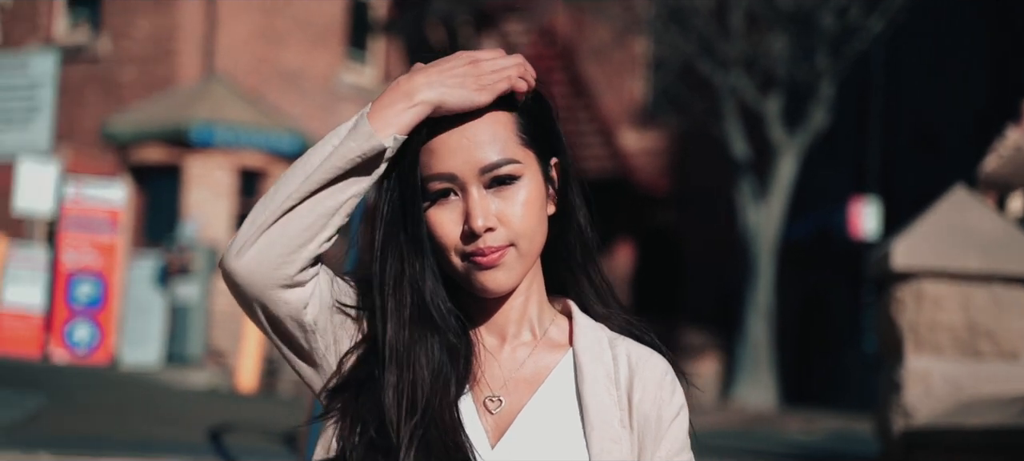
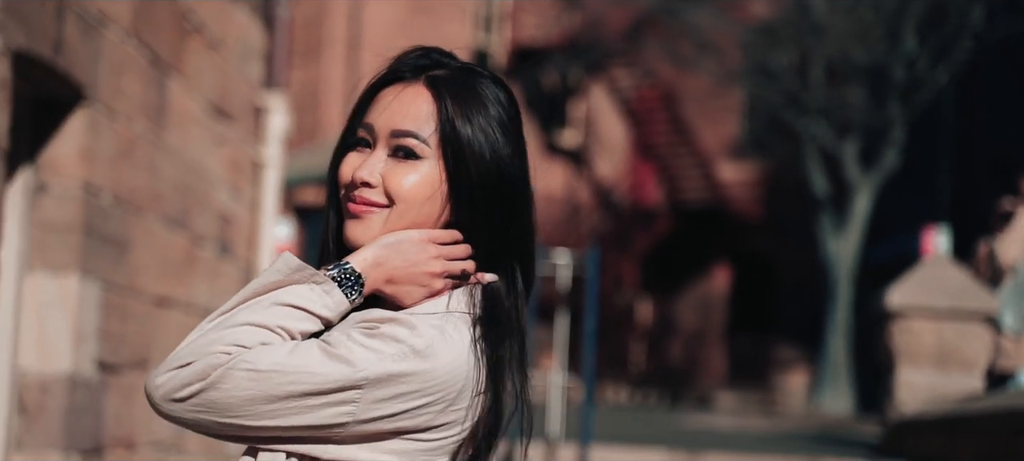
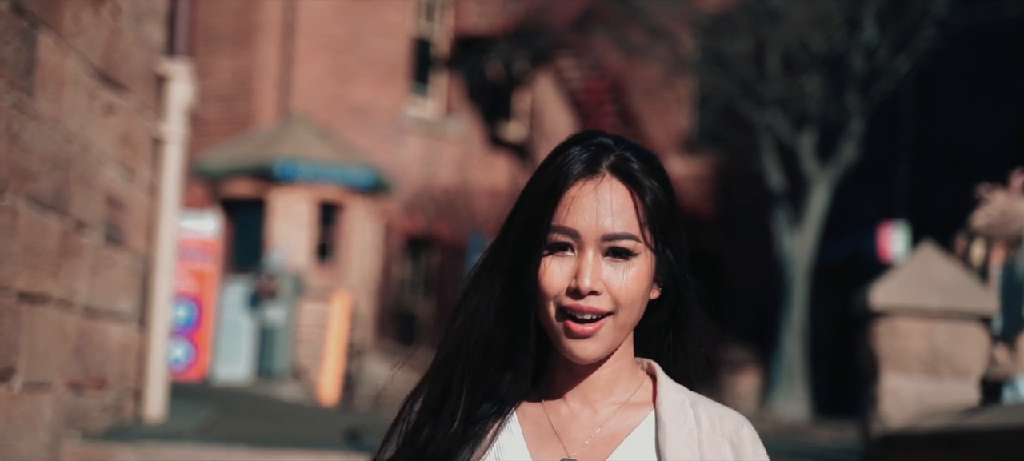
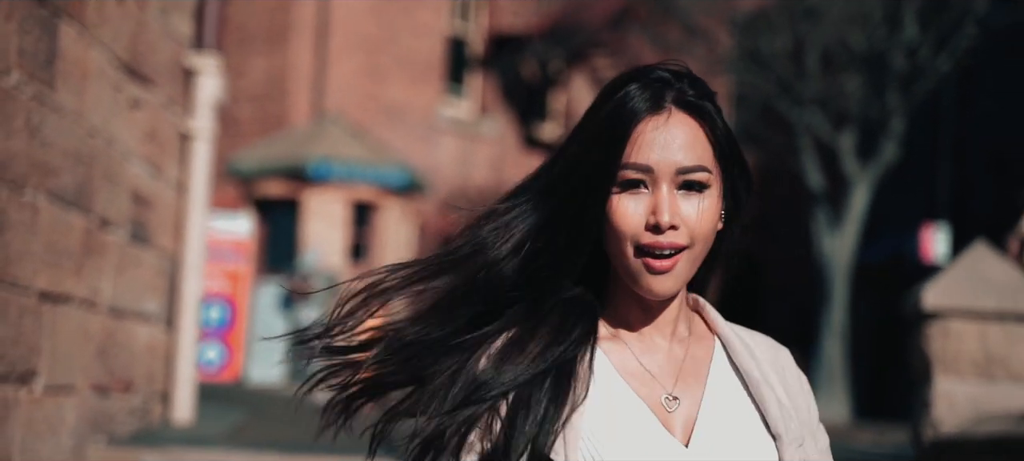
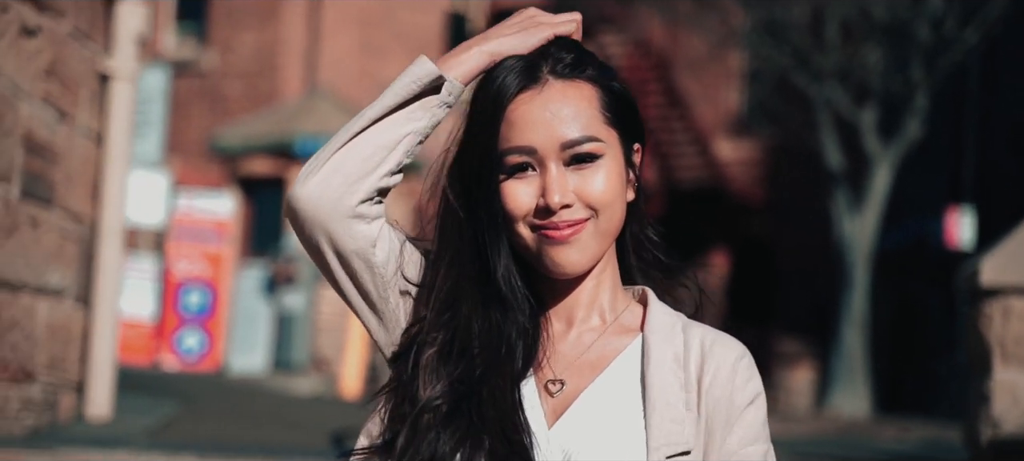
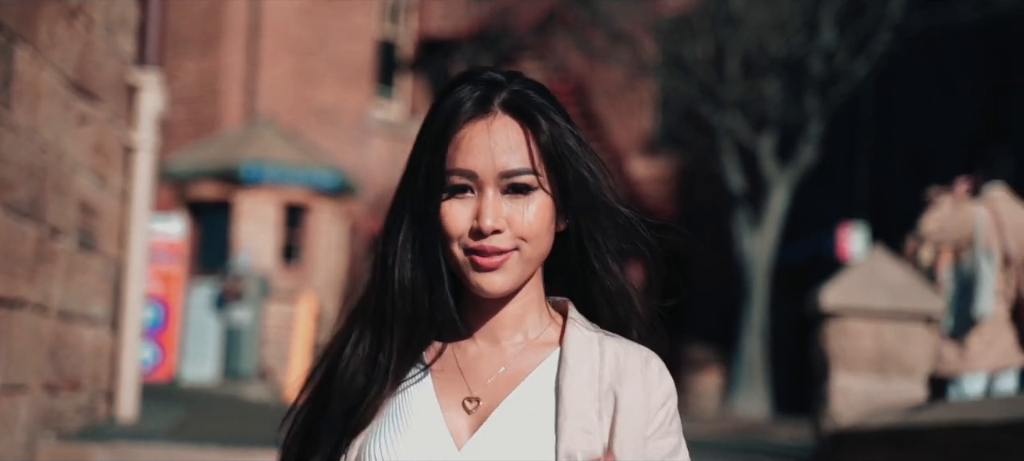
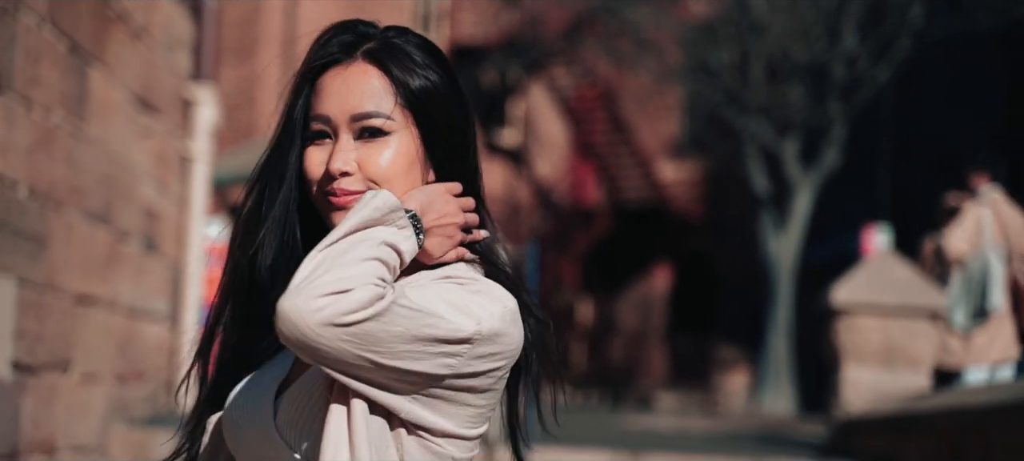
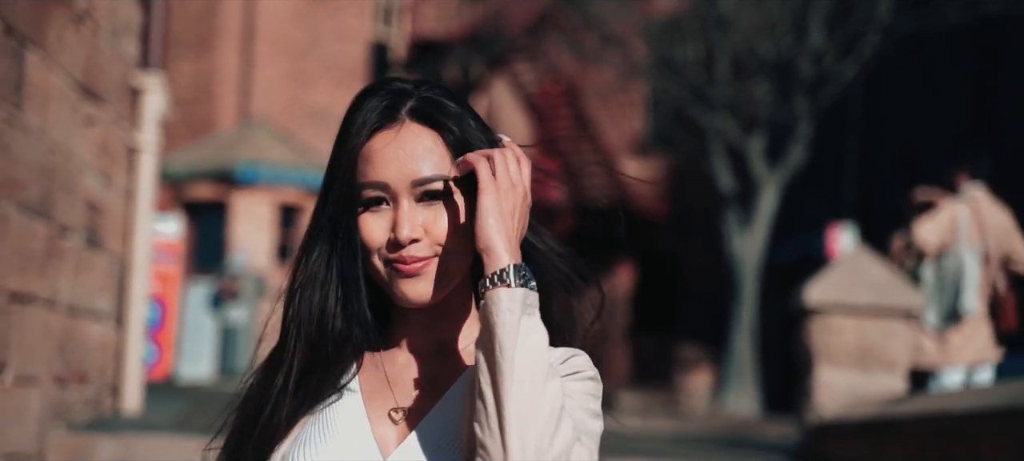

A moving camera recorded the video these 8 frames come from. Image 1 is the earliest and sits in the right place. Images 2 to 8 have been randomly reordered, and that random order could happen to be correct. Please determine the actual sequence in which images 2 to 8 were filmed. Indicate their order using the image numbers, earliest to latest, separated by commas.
5, 4, 3, 6, 8, 7, 2
